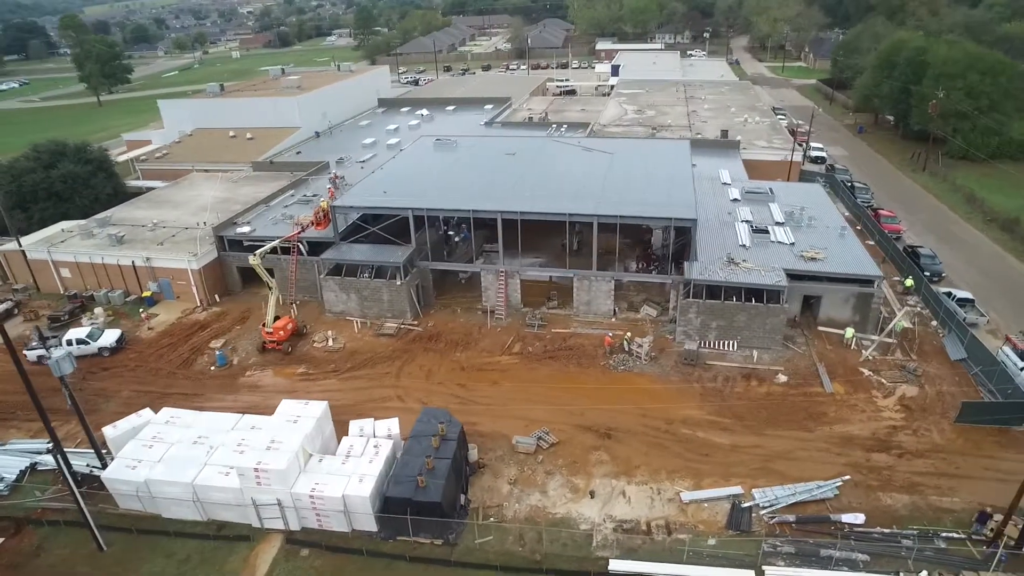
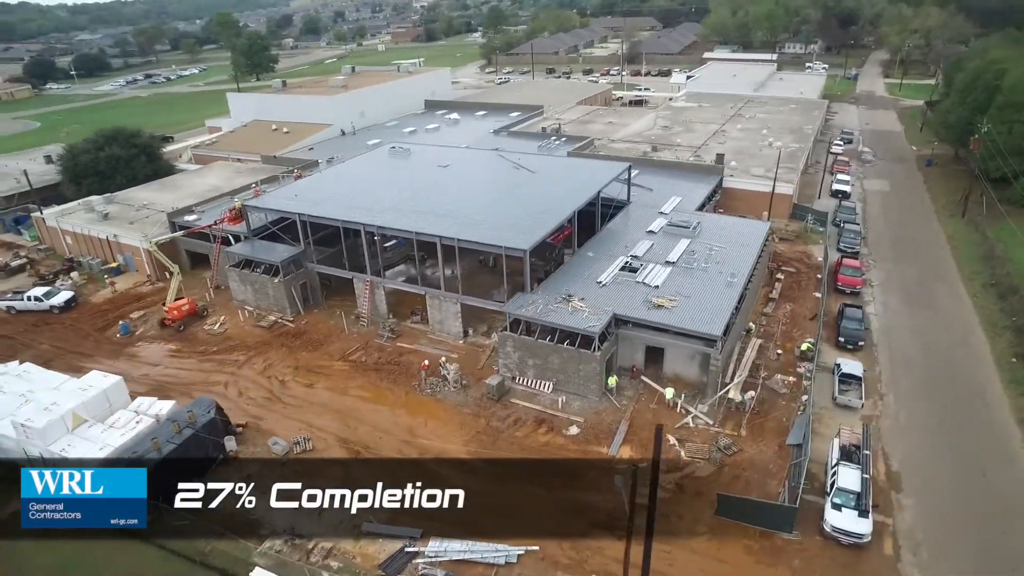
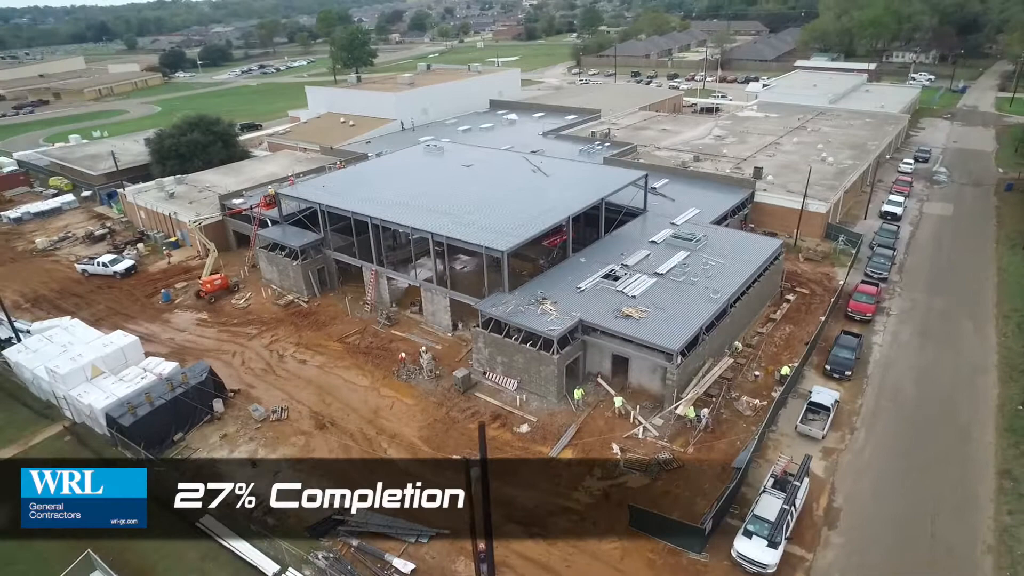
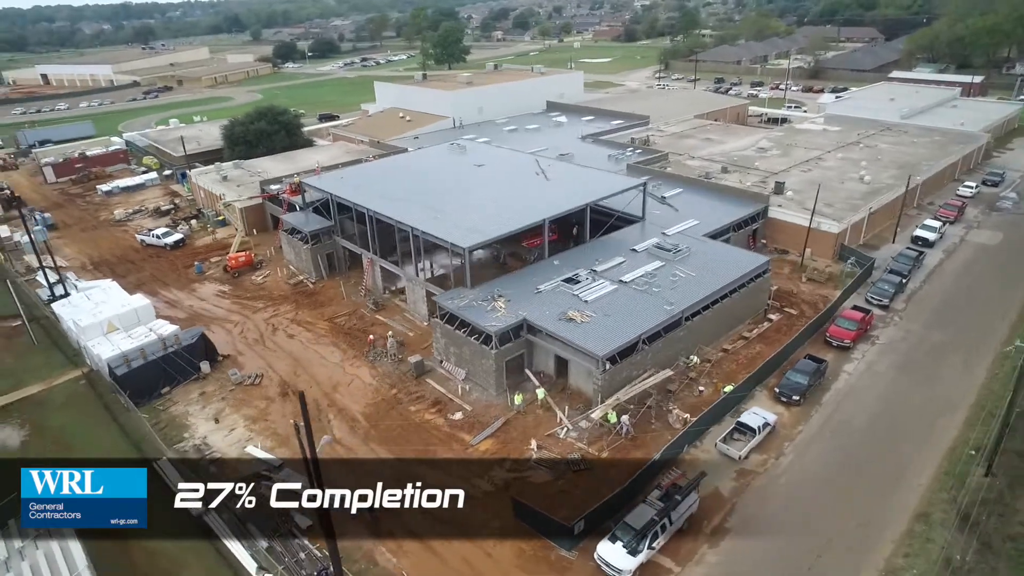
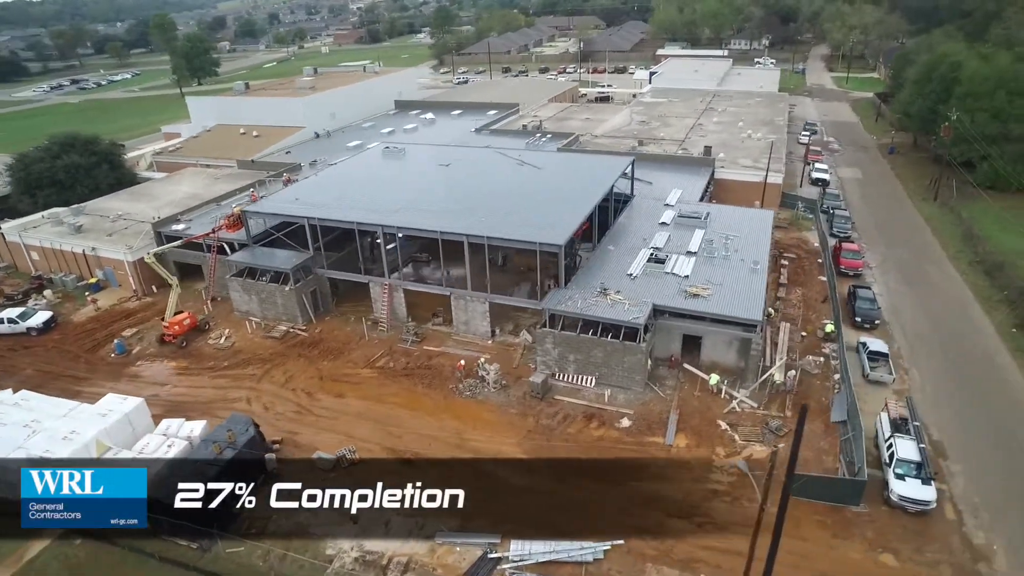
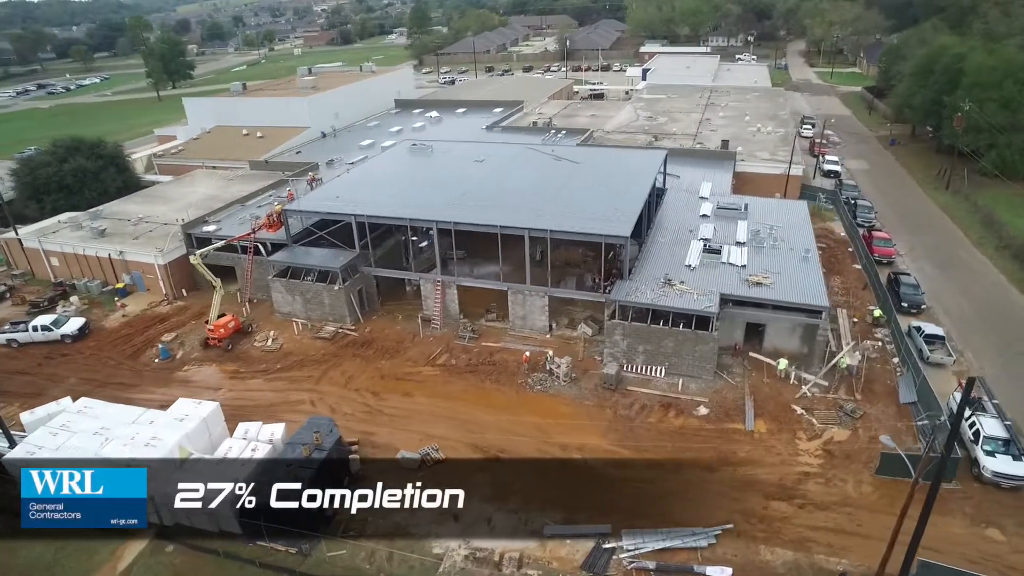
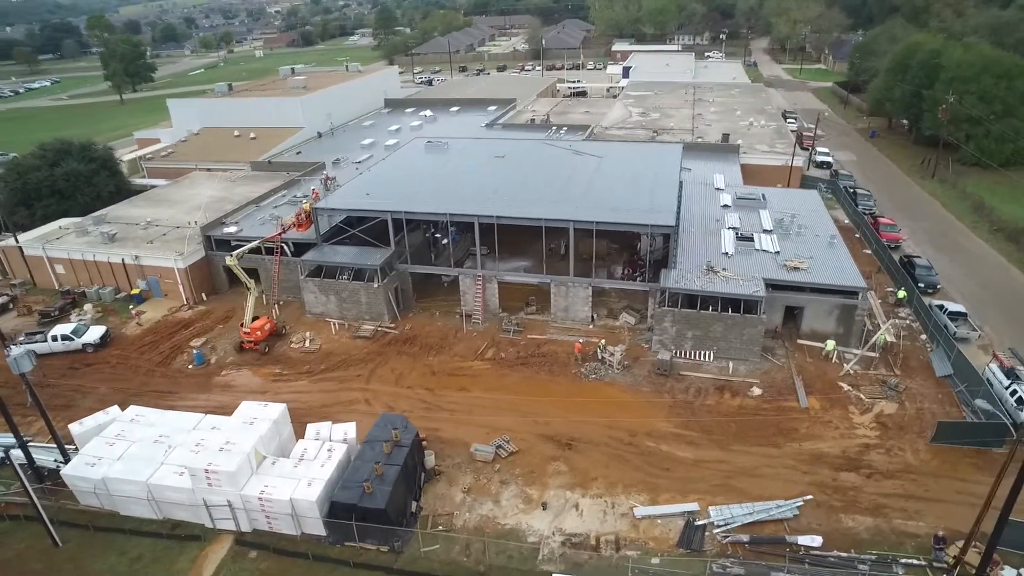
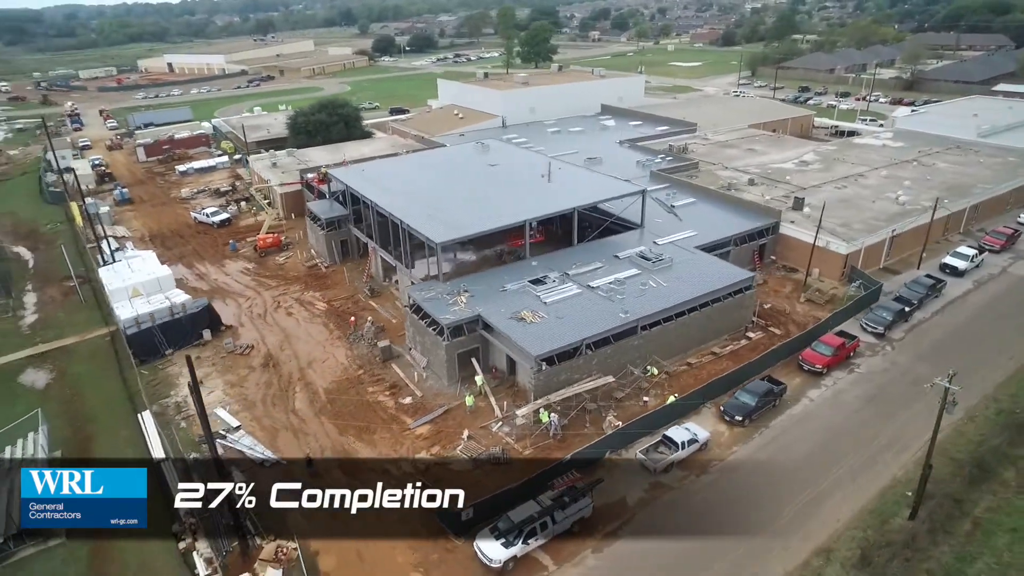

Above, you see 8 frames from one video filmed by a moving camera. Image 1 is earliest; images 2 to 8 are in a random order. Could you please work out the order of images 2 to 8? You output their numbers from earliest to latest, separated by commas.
7, 6, 5, 2, 3, 4, 8
